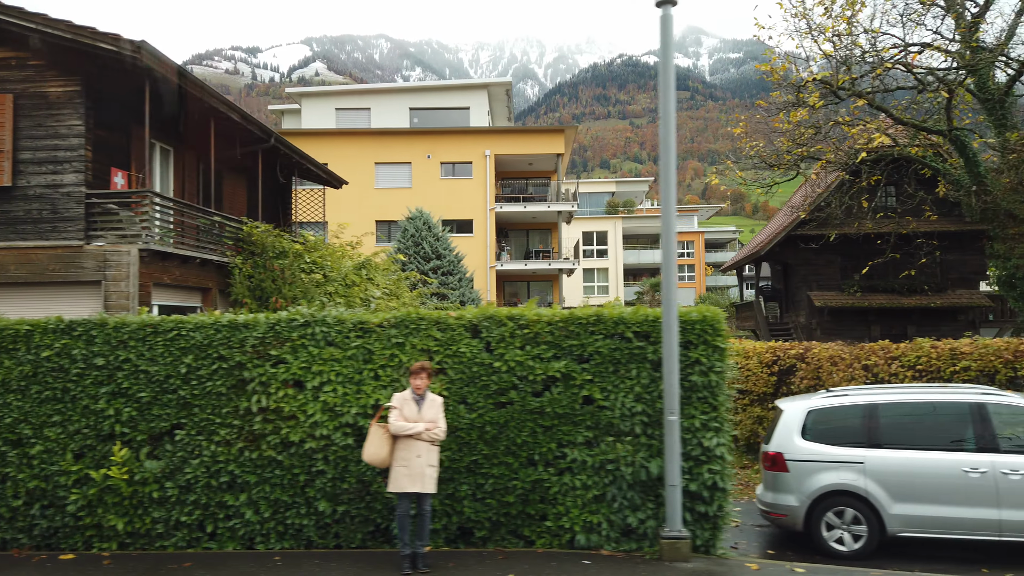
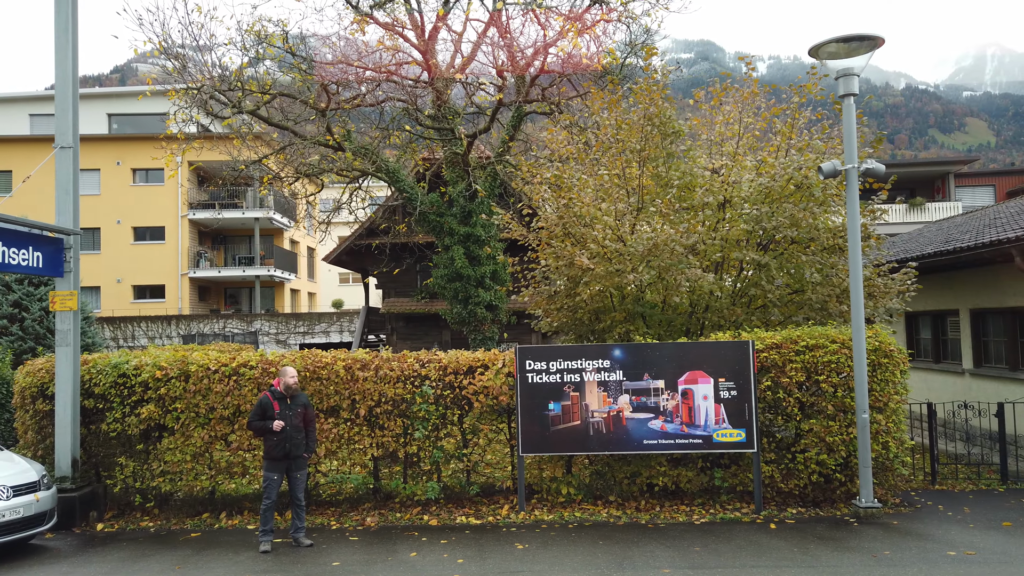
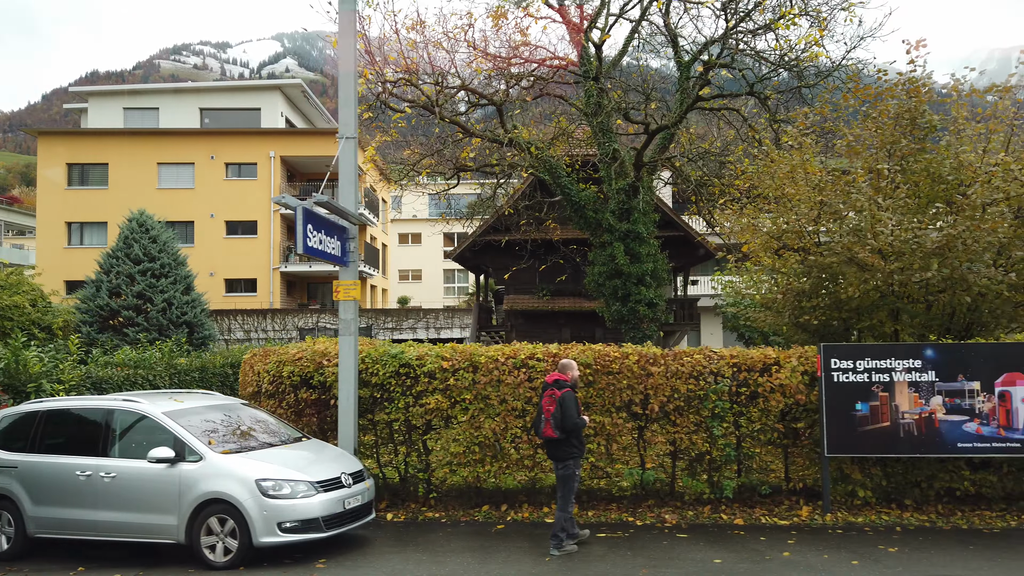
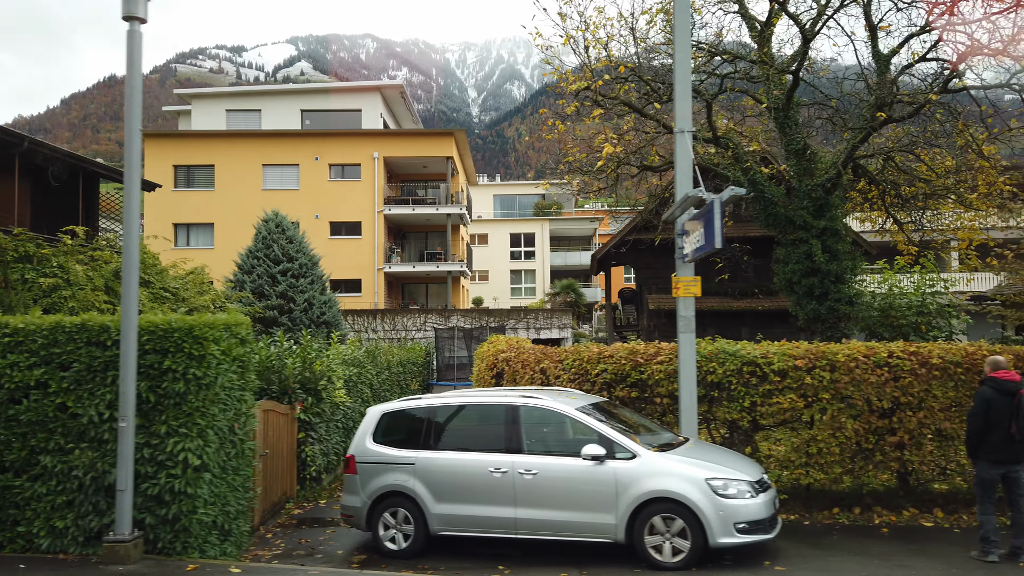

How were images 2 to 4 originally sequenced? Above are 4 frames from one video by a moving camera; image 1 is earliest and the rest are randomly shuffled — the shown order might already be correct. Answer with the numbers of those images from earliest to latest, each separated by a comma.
4, 3, 2
